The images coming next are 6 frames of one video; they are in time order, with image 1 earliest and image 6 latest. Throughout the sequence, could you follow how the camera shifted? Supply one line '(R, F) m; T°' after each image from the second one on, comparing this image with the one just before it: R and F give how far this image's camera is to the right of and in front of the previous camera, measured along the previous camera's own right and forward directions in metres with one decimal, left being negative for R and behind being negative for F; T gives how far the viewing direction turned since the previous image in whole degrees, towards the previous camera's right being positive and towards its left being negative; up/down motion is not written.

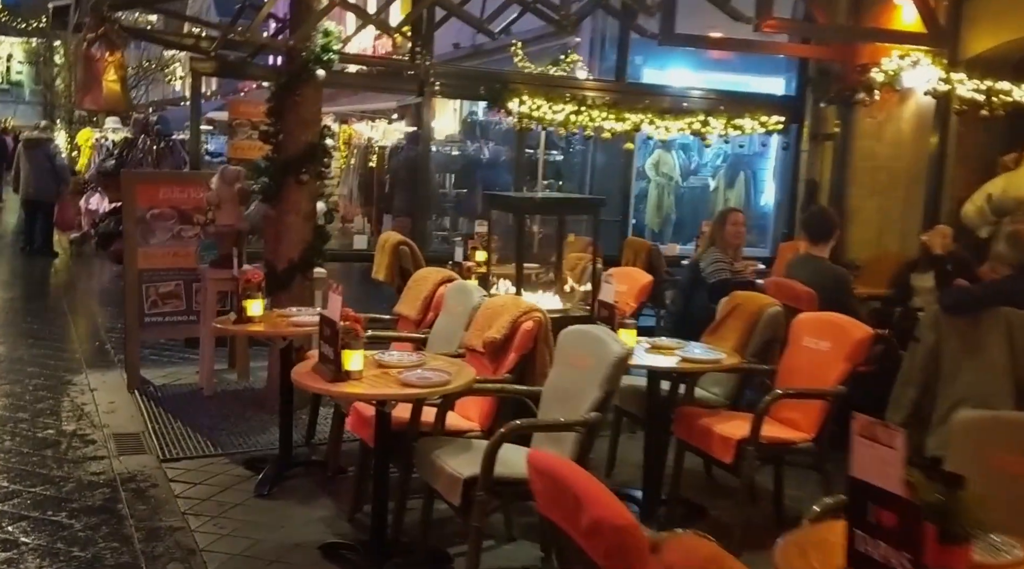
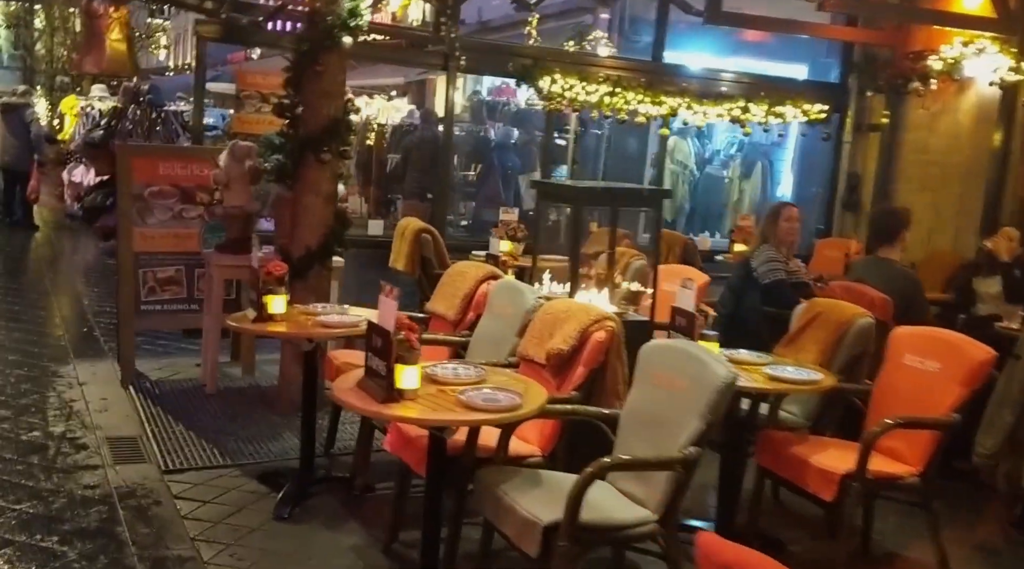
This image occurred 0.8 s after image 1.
(-0.3, +0.6) m; +1°
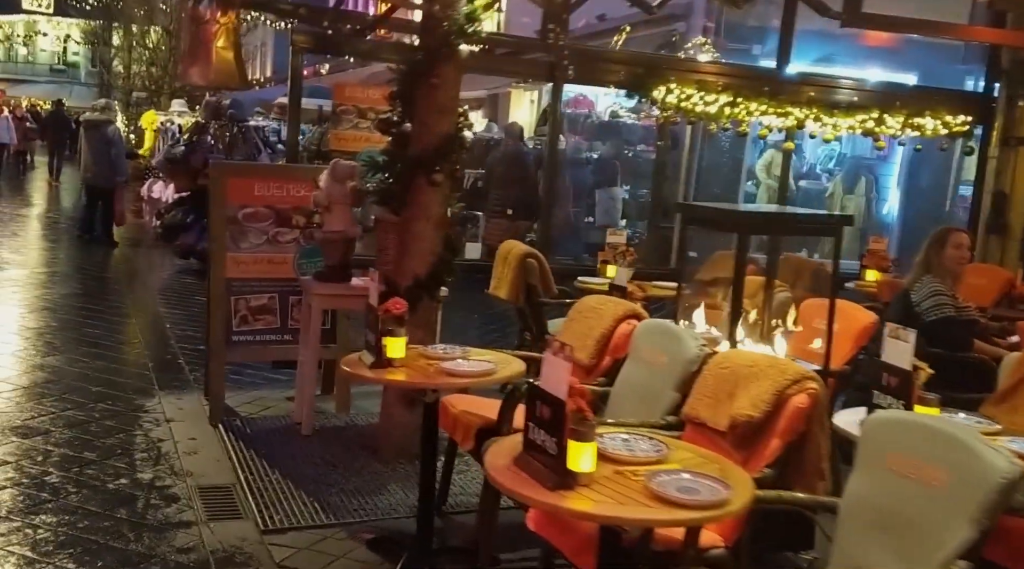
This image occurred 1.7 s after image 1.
(-0.3, +0.6) m; -3°
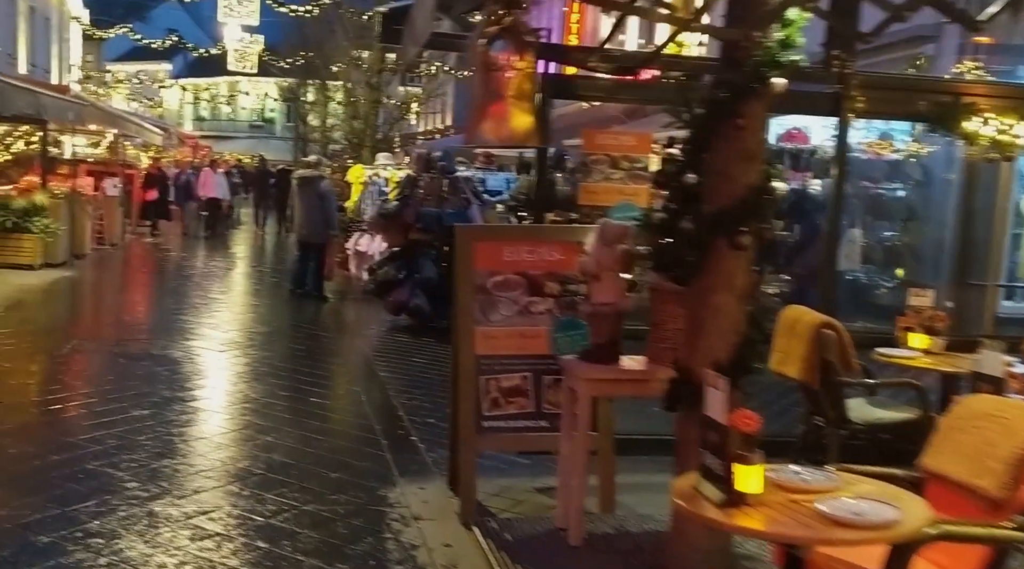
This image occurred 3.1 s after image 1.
(-0.5, +0.8) m; -9°
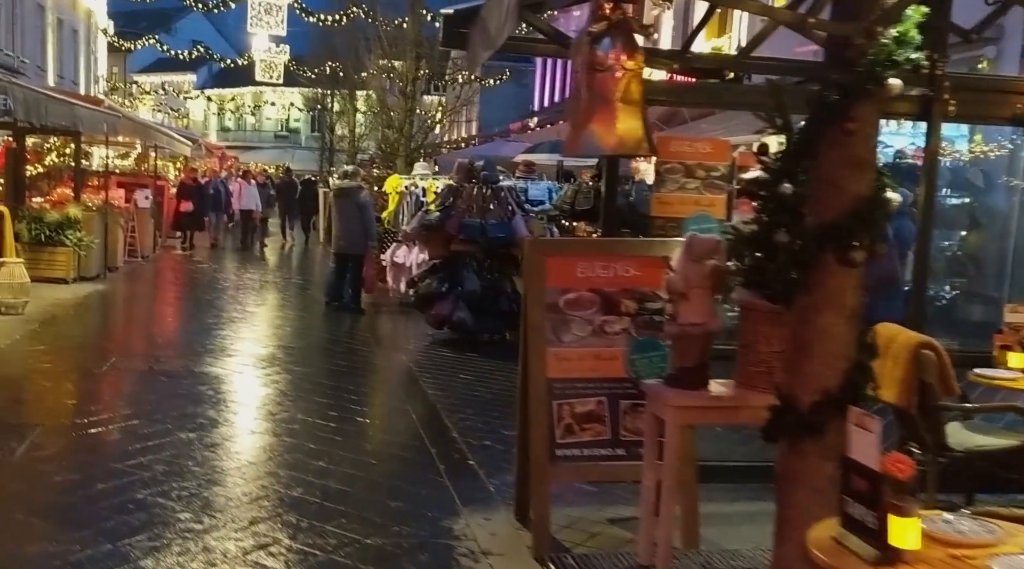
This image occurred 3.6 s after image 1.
(-0.2, +0.3) m; -1°
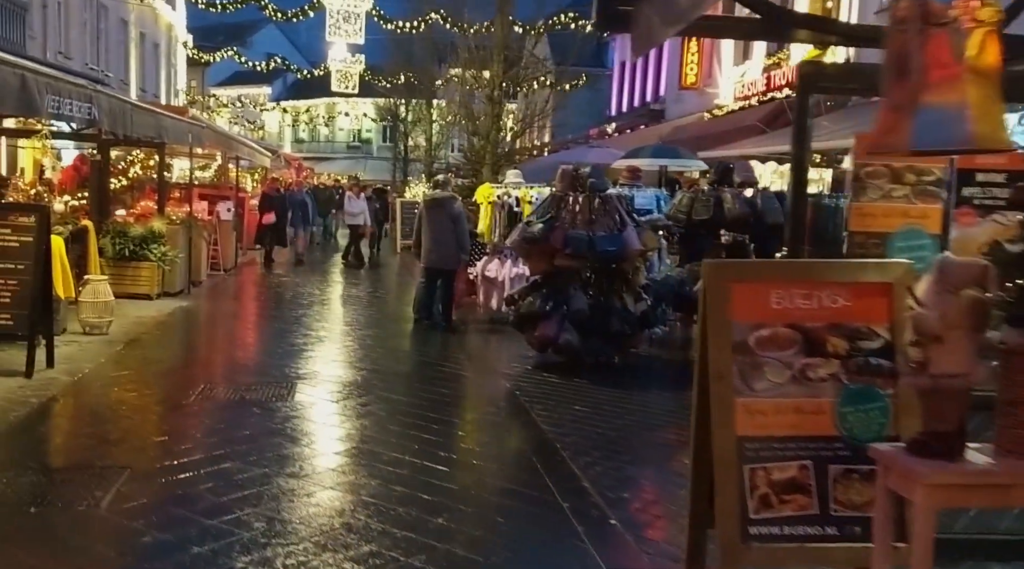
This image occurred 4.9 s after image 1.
(-0.4, +0.9) m; -4°
